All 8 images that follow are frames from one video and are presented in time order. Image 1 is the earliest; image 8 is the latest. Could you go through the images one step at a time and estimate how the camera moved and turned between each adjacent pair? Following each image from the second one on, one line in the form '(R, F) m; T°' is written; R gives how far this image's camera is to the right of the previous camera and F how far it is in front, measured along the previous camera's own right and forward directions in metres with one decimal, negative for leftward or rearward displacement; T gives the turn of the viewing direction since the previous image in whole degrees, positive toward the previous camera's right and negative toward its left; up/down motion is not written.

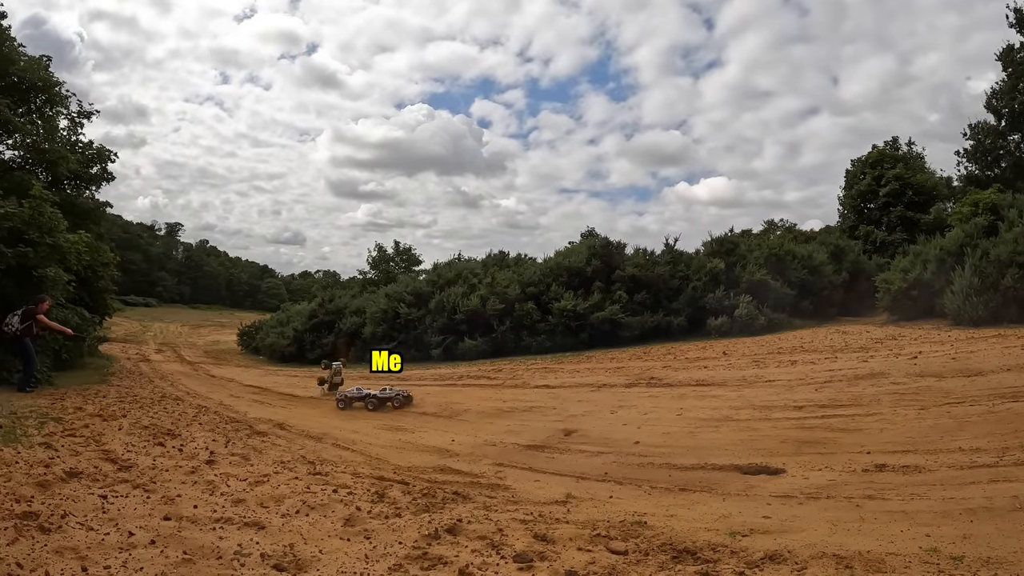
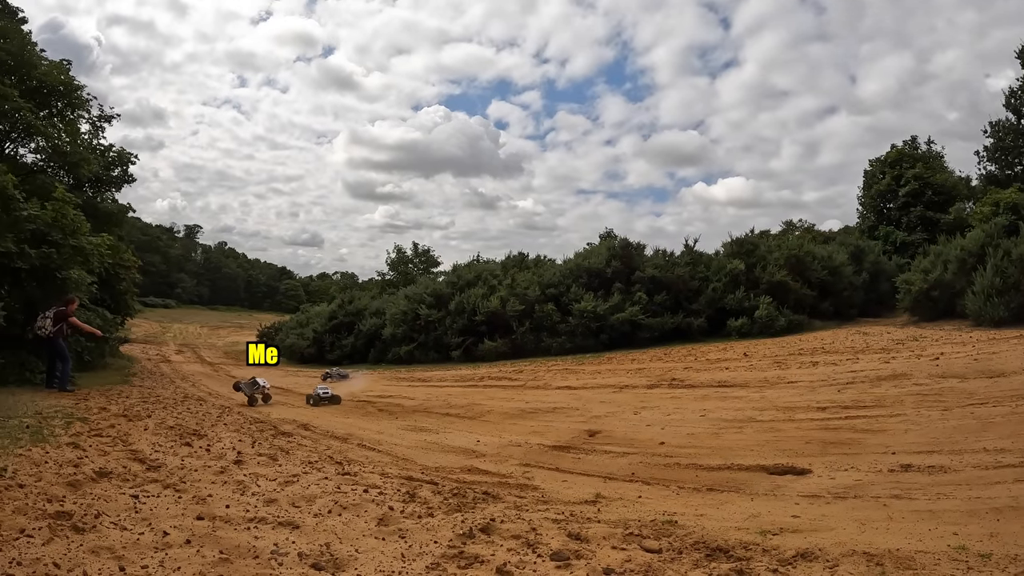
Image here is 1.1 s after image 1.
(-0.1, +0.1) m; -1°
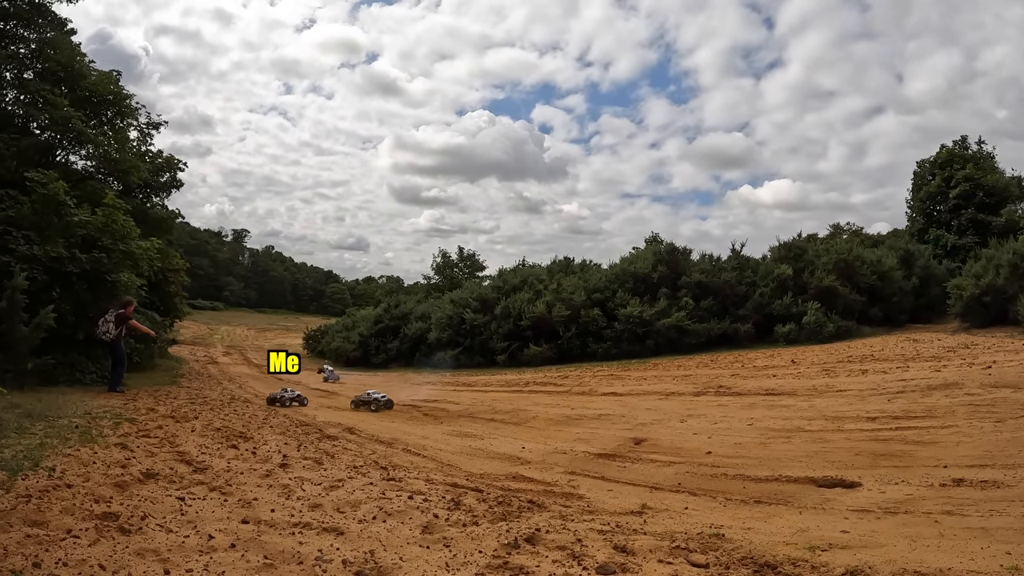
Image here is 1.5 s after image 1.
(0.0, +0.1) m; -4°
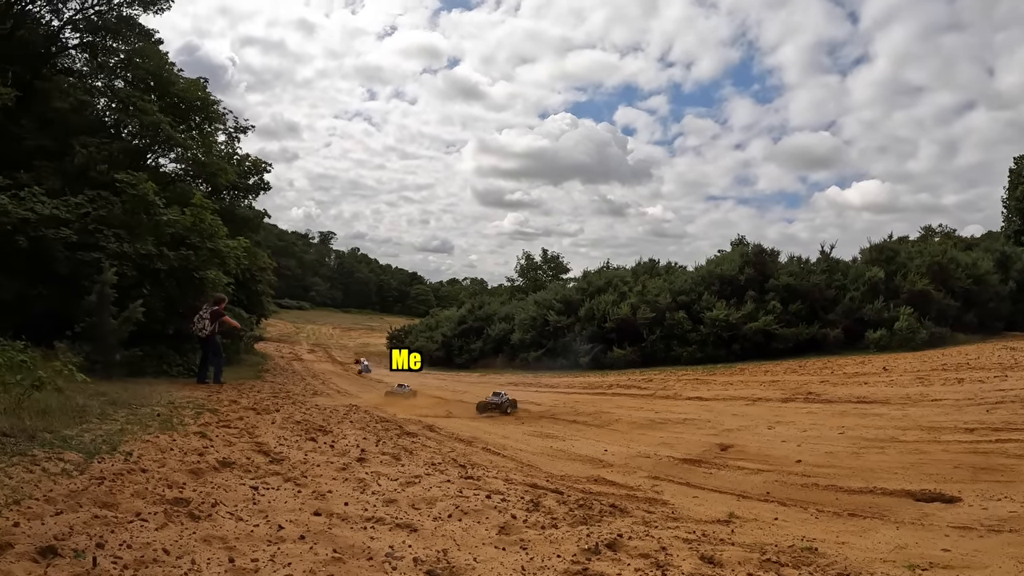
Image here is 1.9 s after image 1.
(0.0, +0.2) m; -6°
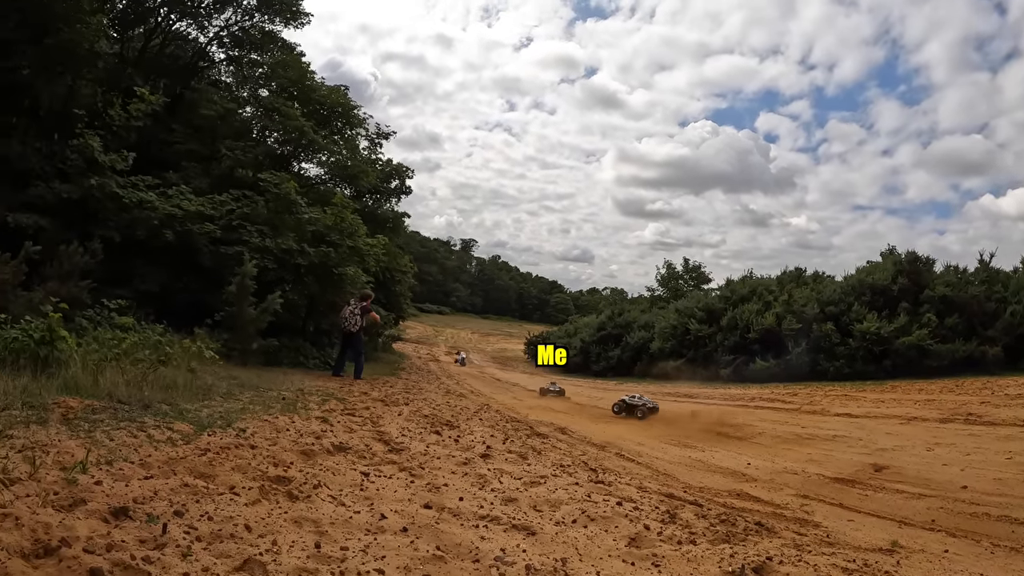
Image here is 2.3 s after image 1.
(-0.1, +0.5) m; -9°
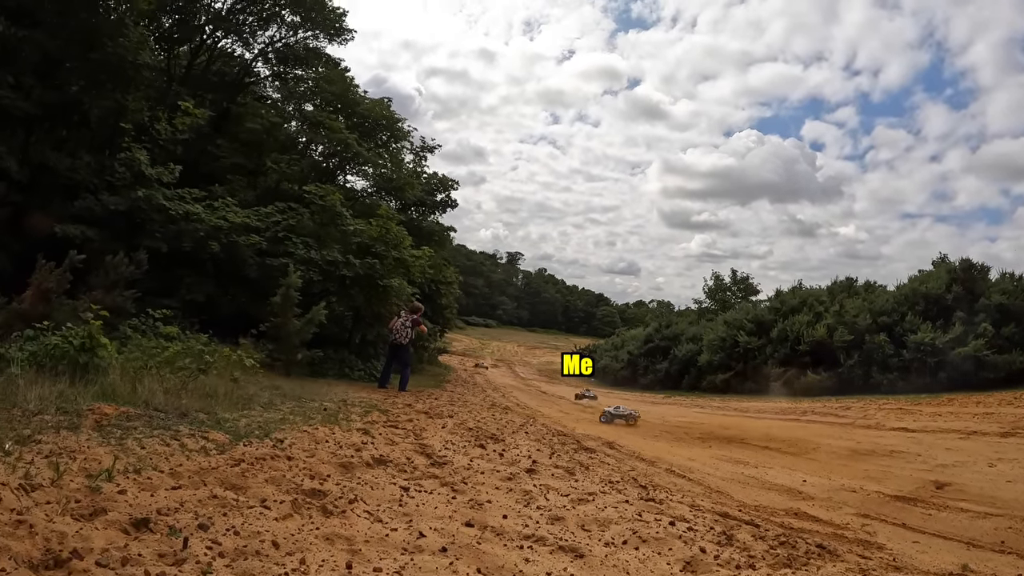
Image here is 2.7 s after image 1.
(0.0, +0.1) m; -4°
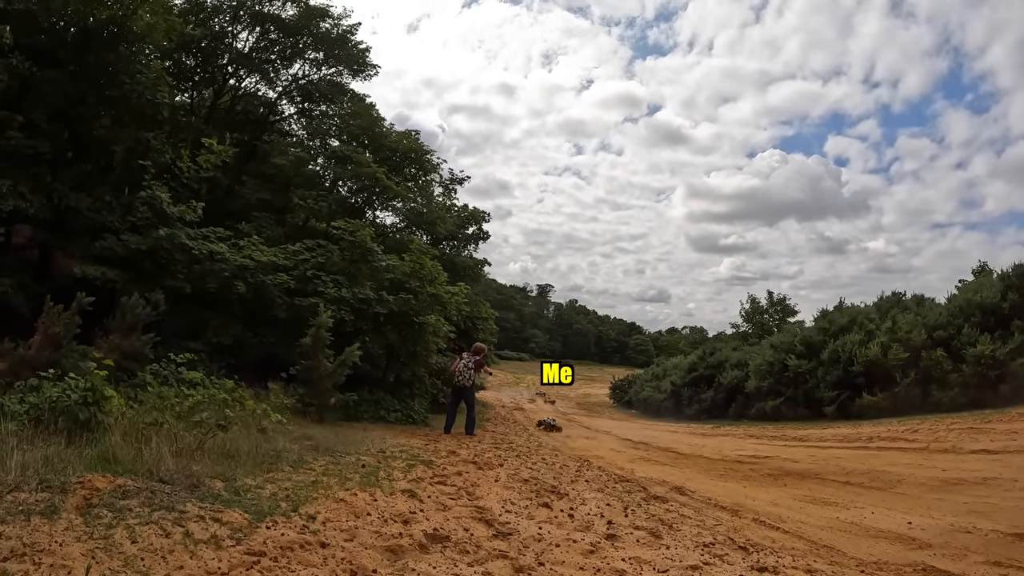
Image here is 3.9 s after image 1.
(-0.2, +0.6) m; -2°
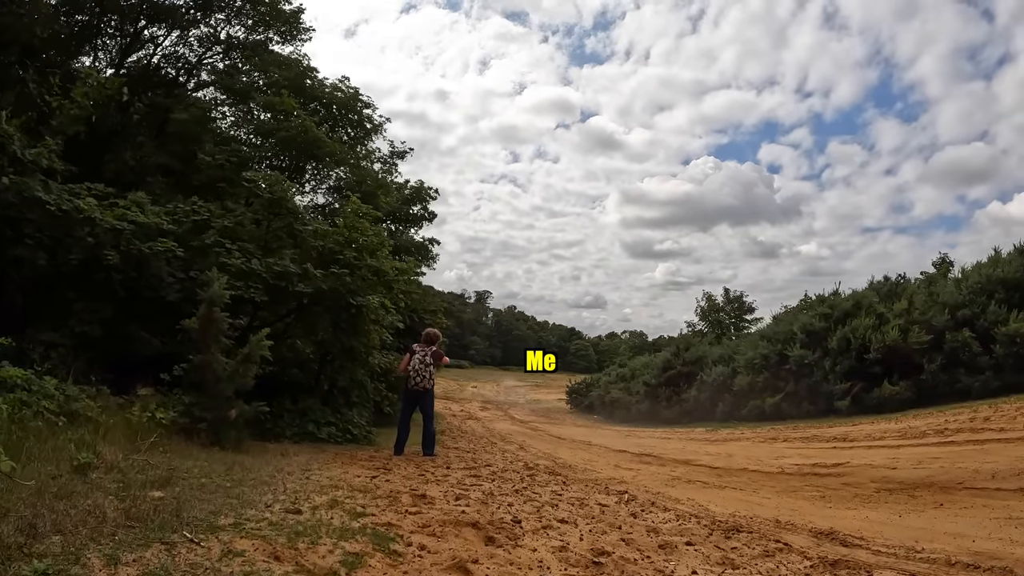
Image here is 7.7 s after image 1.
(-0.4, +2.8) m; +5°
